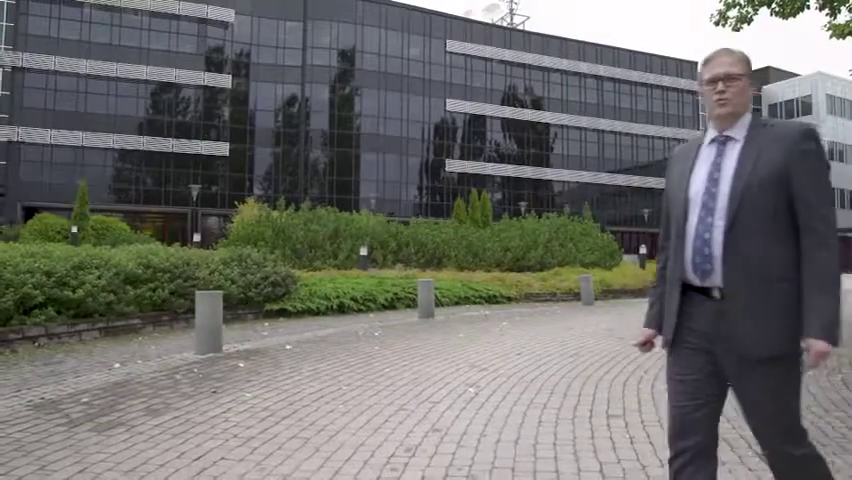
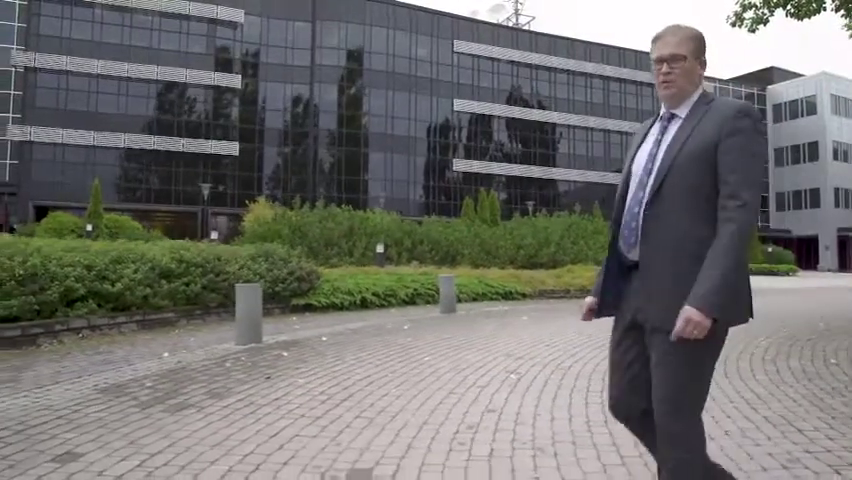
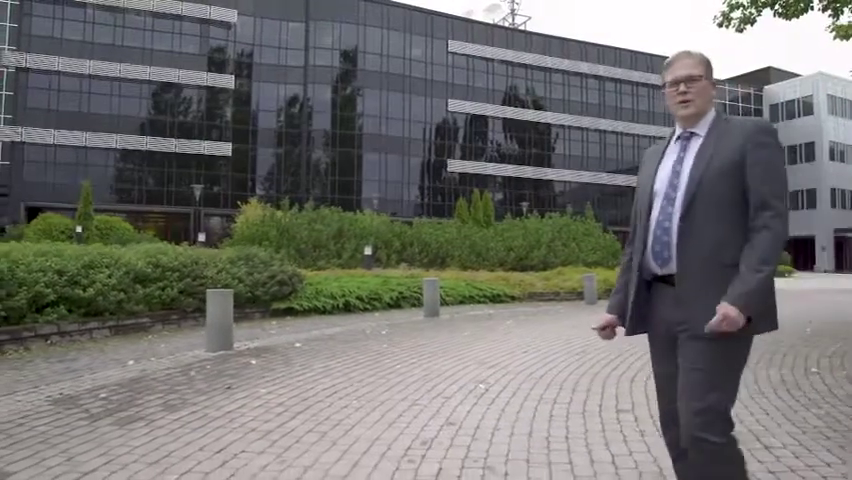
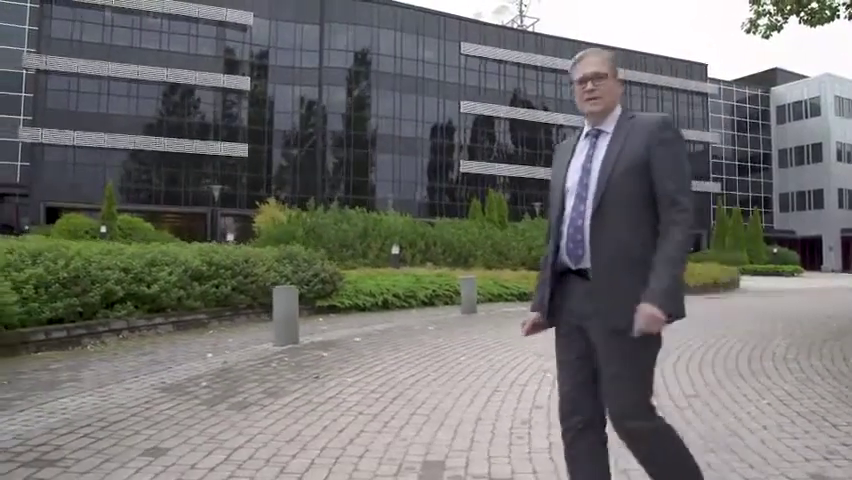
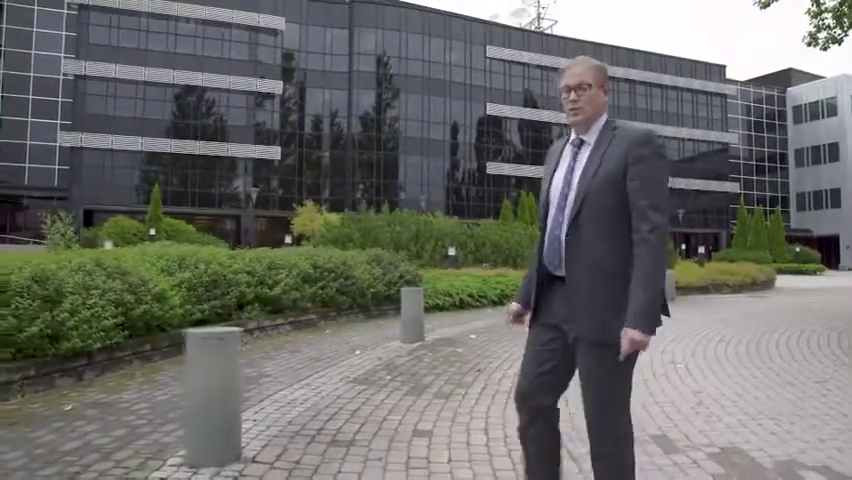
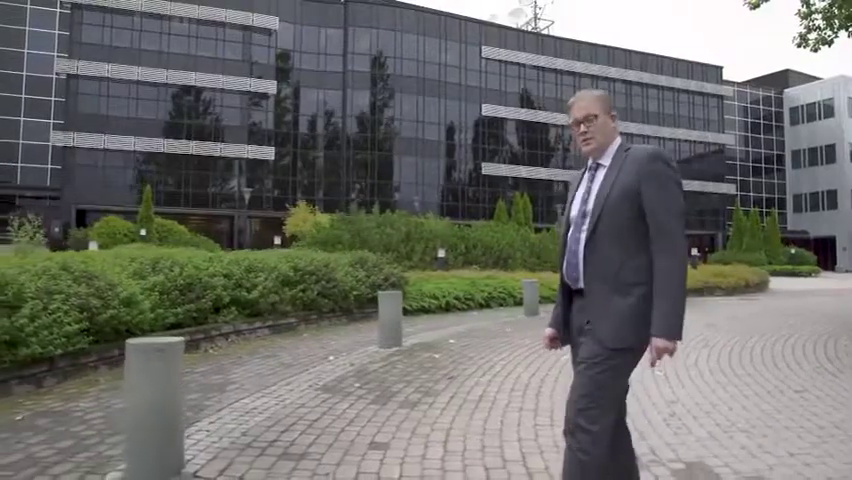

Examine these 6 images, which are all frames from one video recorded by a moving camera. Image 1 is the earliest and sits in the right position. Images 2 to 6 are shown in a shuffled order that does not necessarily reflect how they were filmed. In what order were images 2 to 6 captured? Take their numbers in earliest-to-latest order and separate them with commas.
3, 2, 4, 6, 5
